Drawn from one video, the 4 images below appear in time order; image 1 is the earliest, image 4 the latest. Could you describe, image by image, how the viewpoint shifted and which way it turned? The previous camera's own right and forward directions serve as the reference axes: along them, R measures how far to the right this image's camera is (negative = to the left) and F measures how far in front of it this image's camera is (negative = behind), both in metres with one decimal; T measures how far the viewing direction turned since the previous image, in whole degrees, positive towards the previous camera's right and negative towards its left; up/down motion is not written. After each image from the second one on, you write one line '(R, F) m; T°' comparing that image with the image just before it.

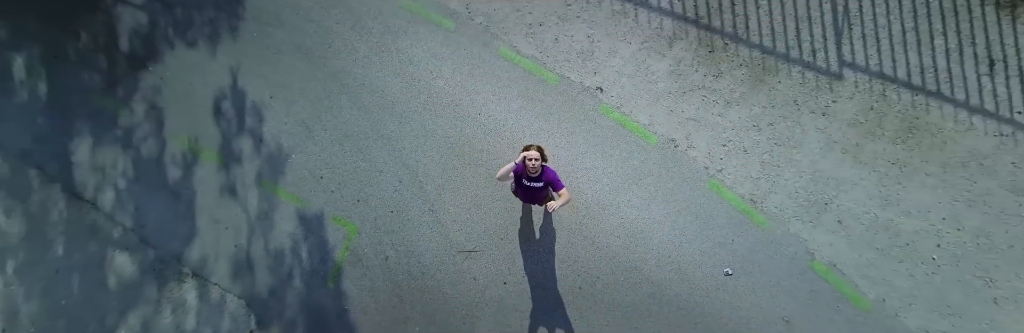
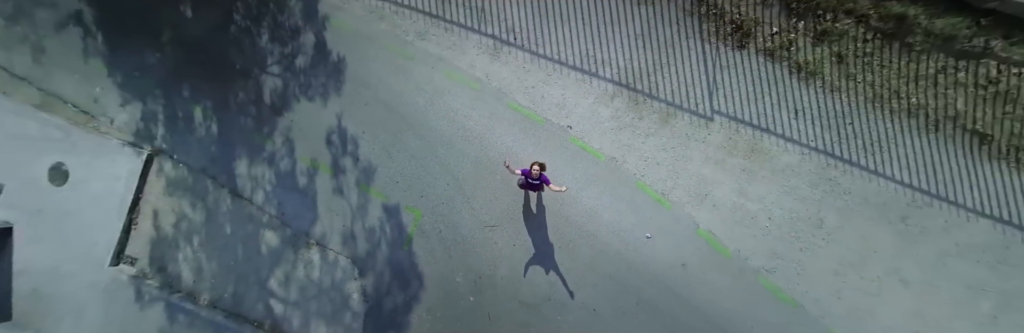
(-0.1, -2.0) m; 0°
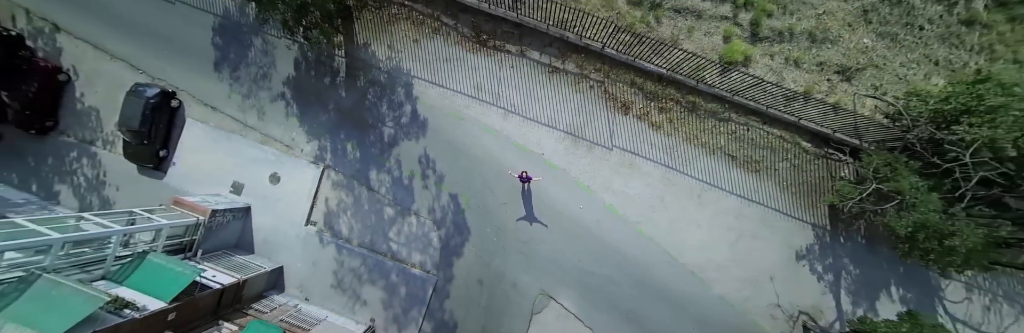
(-0.3, -5.1) m; +1°
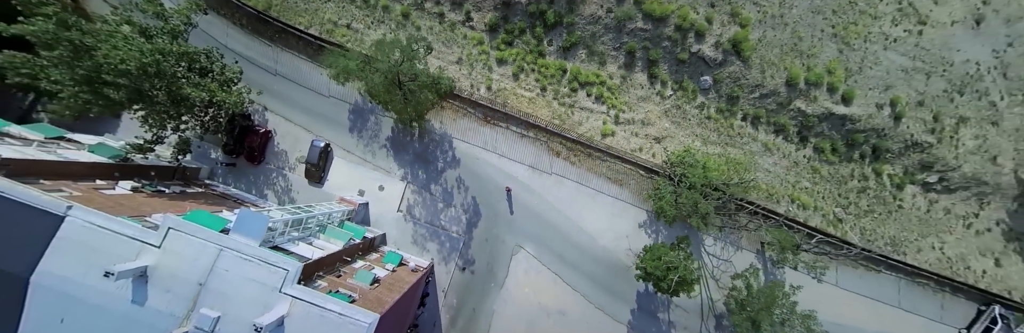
(-0.4, -10.2) m; +3°
